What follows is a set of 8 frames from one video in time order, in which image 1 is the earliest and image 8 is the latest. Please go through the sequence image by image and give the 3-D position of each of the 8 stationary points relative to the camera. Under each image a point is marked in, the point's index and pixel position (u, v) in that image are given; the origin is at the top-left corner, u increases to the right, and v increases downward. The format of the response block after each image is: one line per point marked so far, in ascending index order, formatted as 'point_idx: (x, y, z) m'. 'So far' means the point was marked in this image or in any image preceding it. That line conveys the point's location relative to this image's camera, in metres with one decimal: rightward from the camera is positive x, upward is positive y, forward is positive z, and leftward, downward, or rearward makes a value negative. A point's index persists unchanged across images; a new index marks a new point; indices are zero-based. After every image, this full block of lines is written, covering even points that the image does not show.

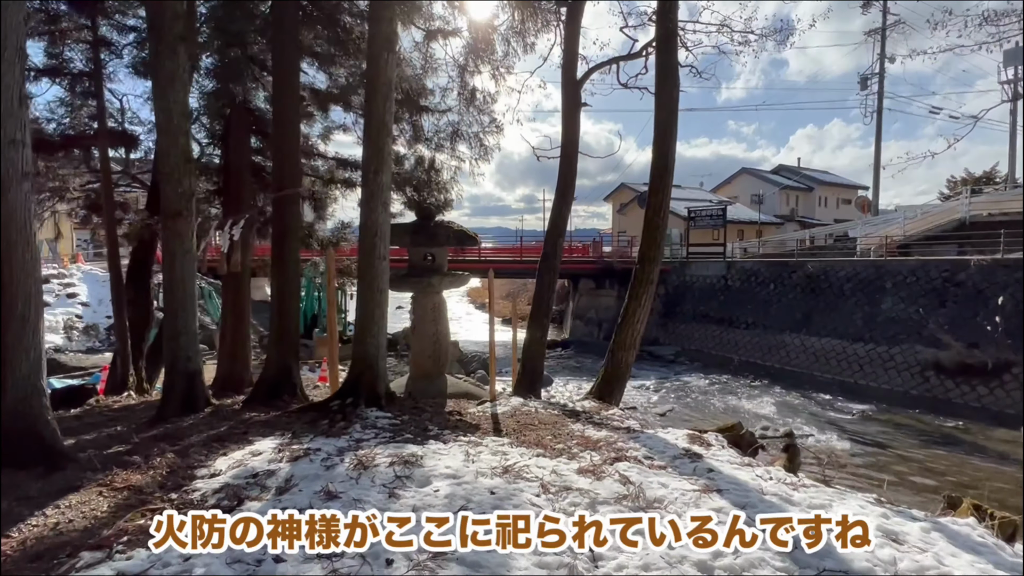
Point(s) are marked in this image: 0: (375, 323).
0: (-1.4, -0.4, +5.3) m
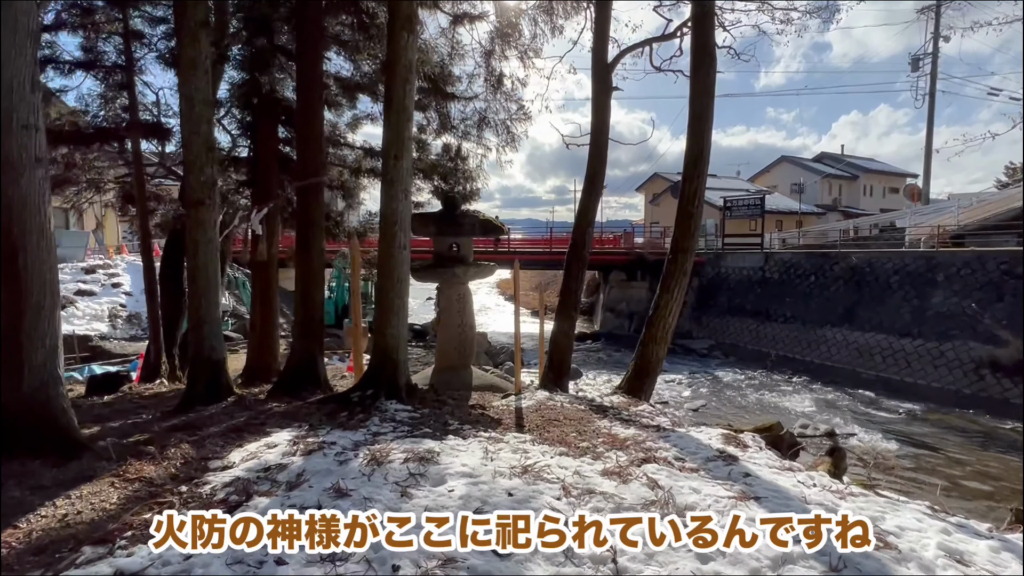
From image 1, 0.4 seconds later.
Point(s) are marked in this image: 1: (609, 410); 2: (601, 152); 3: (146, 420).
0: (-1.2, -0.2, +5.2) m
1: (+1.2, -1.5, +6.2) m
2: (+1.5, +2.3, +8.9) m
3: (-3.4, -1.2, +4.8) m
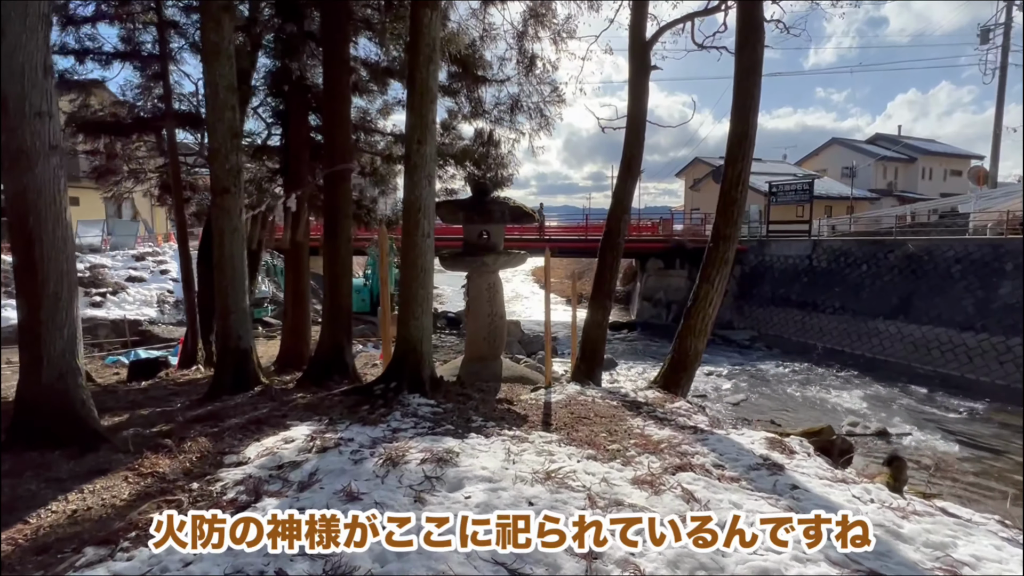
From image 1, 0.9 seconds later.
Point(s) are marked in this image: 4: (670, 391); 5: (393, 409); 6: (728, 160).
0: (-0.9, -0.2, +5.0) m
1: (+1.5, -1.4, +5.9) m
2: (+2.1, +2.5, +8.4) m
3: (-3.1, -1.1, +4.8) m
4: (+2.3, -1.6, +7.8) m
5: (-1.0, -1.1, +4.5) m
6: (+3.1, +1.8, +7.4) m
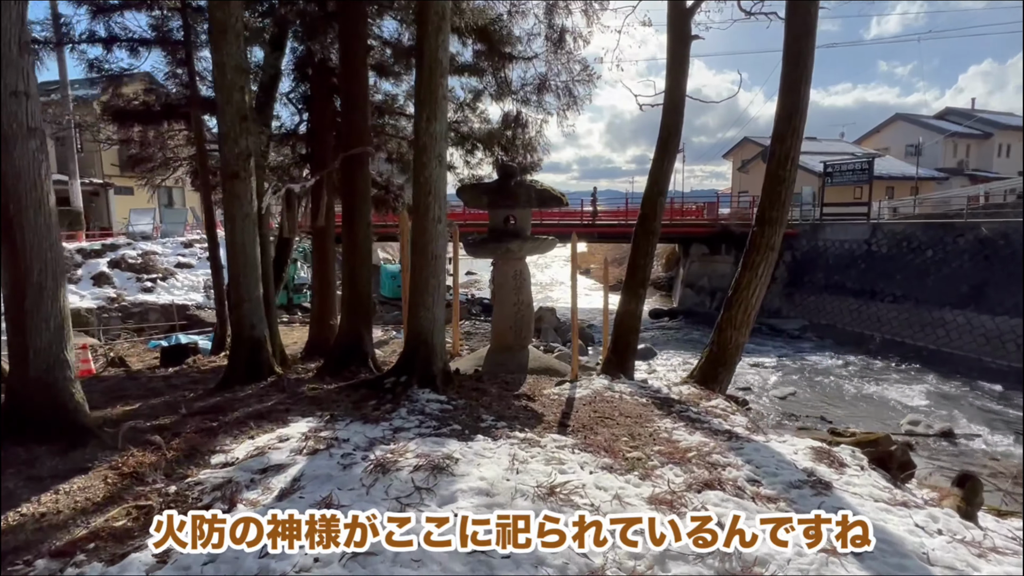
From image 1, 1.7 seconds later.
0: (-0.7, 0.0, +4.7) m
1: (+1.7, -1.2, +5.4) m
2: (+2.5, +2.7, +7.8) m
3: (-3.0, -1.0, +4.7) m
4: (+2.7, -1.4, +7.2) m
5: (-0.9, -1.0, +4.2) m
6: (+3.4, +2.0, +6.8) m
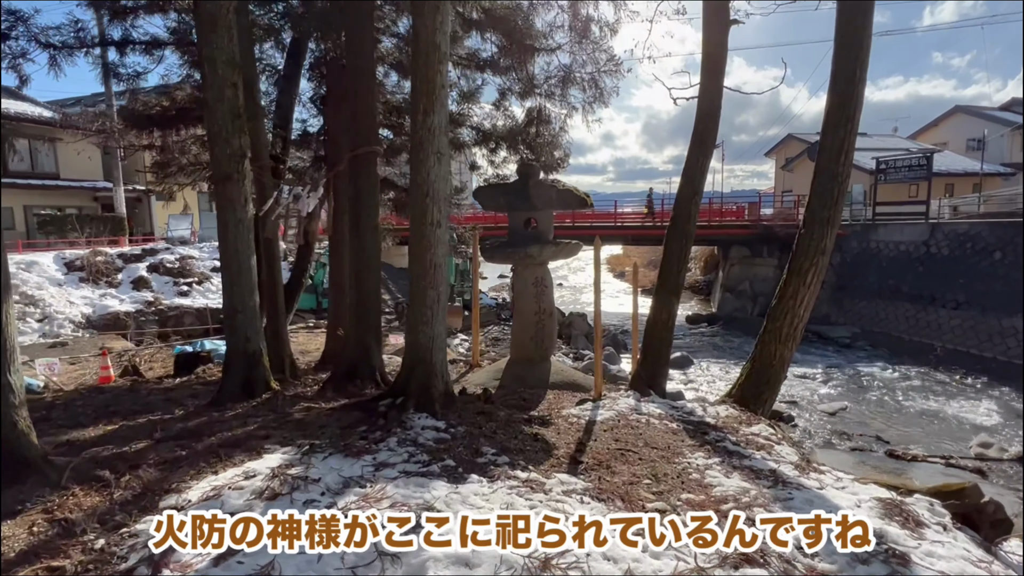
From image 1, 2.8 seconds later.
0: (-0.7, -0.1, +4.2) m
1: (+1.8, -1.3, +4.8) m
2: (+2.8, +2.5, +7.1) m
3: (-2.9, -1.1, +4.4) m
4: (+2.9, -1.5, +6.5) m
5: (-0.9, -1.1, +3.8) m
6: (+3.6, +1.9, +6.0) m
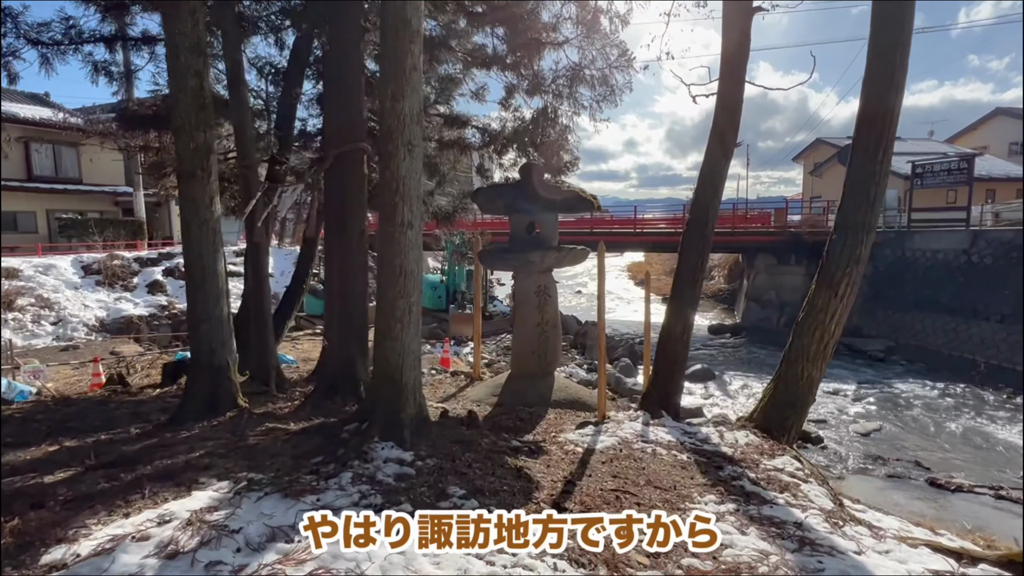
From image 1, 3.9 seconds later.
0: (-0.8, -0.2, +3.7) m
1: (+1.7, -1.4, +4.1) m
2: (+2.8, +2.4, +6.5) m
3: (-3.1, -1.2, +3.9) m
4: (+2.9, -1.6, +5.8) m
5: (-1.0, -1.1, +3.2) m
6: (+3.6, +1.7, +5.3) m
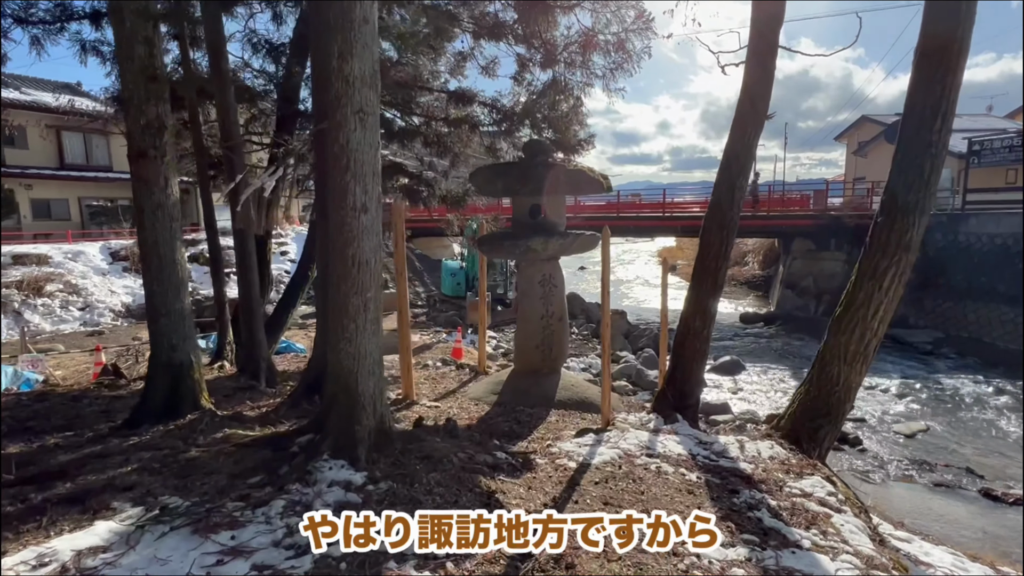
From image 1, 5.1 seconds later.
0: (-1.0, -0.2, +3.2) m
1: (+1.5, -1.4, +3.5) m
2: (+2.8, +2.5, +5.7) m
3: (-3.2, -1.1, +3.6) m
4: (+2.8, -1.5, +5.1) m
5: (-1.2, -1.1, +2.8) m
6: (+3.5, +1.8, +4.5) m
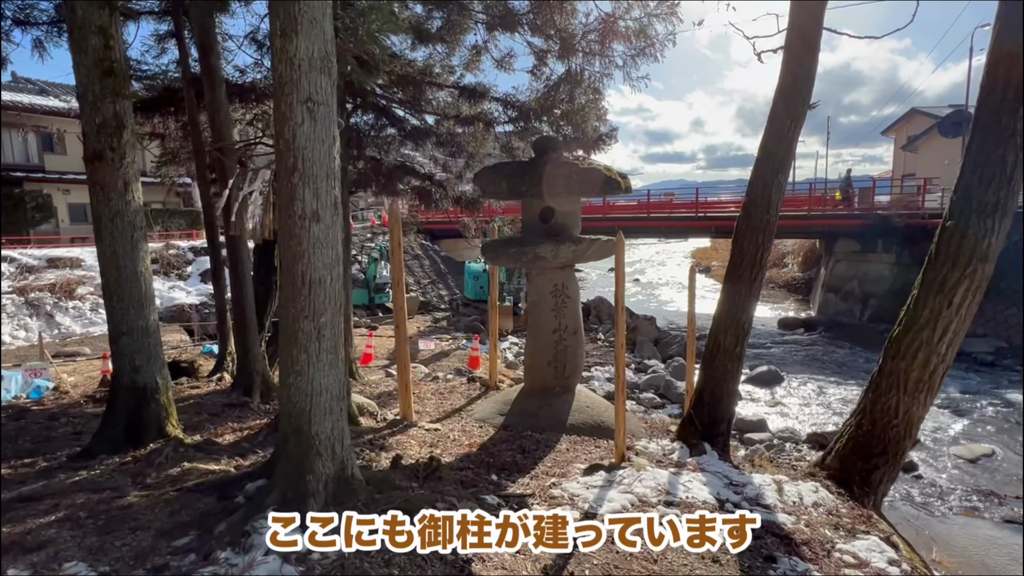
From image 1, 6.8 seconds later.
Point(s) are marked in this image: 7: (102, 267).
0: (-1.1, -0.3, +2.7) m
1: (+1.5, -1.5, +2.9) m
2: (+2.8, +2.4, +5.0) m
3: (-3.3, -1.2, +3.2) m
4: (+2.8, -1.7, +4.4) m
5: (-1.3, -1.2, +2.3) m
6: (+3.5, +1.7, +3.7) m
7: (-3.0, +0.2, +3.8) m
